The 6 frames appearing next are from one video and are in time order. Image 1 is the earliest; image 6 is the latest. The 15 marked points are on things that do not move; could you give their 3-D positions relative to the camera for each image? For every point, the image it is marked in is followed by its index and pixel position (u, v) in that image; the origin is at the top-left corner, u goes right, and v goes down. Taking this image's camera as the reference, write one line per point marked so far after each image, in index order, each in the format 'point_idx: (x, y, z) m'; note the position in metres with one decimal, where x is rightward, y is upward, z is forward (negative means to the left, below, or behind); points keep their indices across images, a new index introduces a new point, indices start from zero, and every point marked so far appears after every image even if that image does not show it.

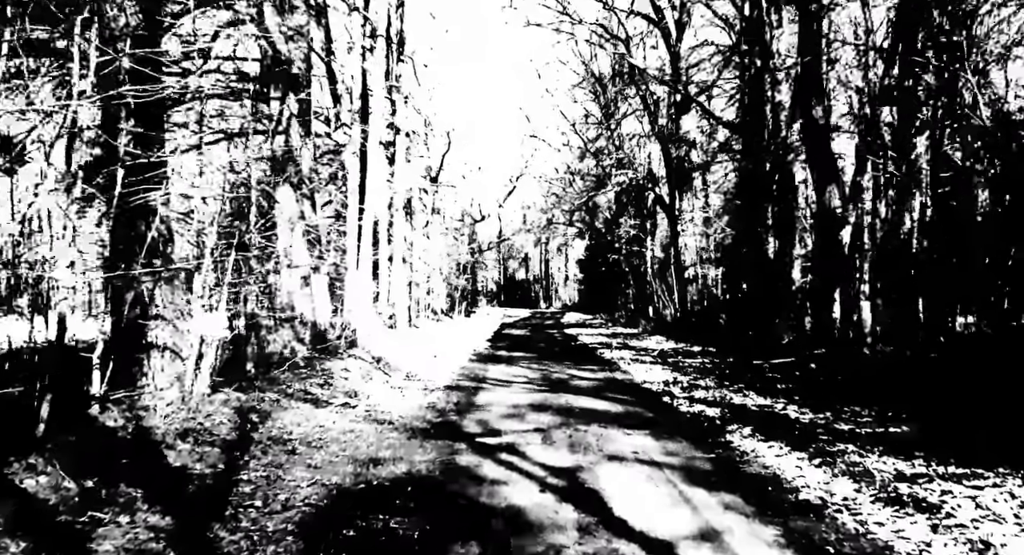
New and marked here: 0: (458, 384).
0: (-1.0, -2.1, +16.6) m
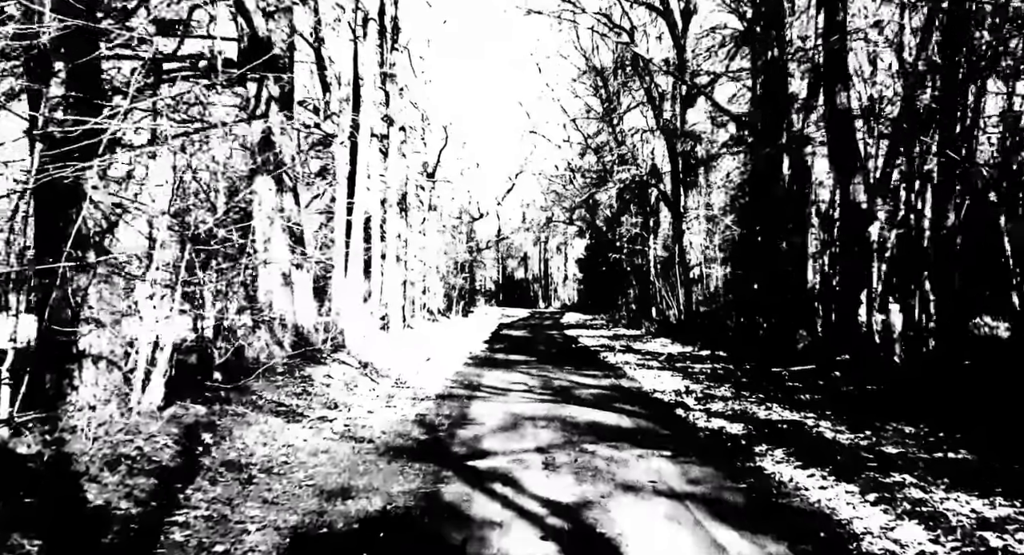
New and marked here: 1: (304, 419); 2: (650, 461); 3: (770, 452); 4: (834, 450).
0: (-1.1, -2.1, +15.2) m
1: (-2.7, -1.9, +11.0) m
2: (+1.5, -2.0, +9.2) m
3: (+2.8, -1.9, +9.2) m
4: (+3.5, -1.9, +9.2) m
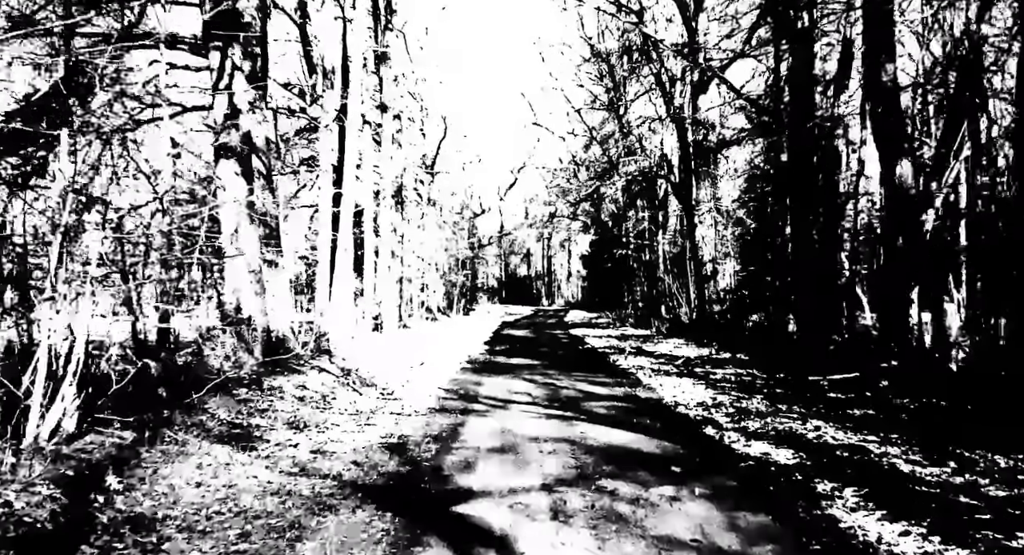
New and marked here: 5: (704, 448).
0: (-1.1, -2.0, +13.3) m
1: (-2.7, -1.8, +9.1) m
2: (+1.5, -2.0, +7.3) m
3: (+2.8, -1.9, +7.3) m
4: (+3.5, -1.8, +7.3) m
5: (+2.2, -2.0, +9.7) m
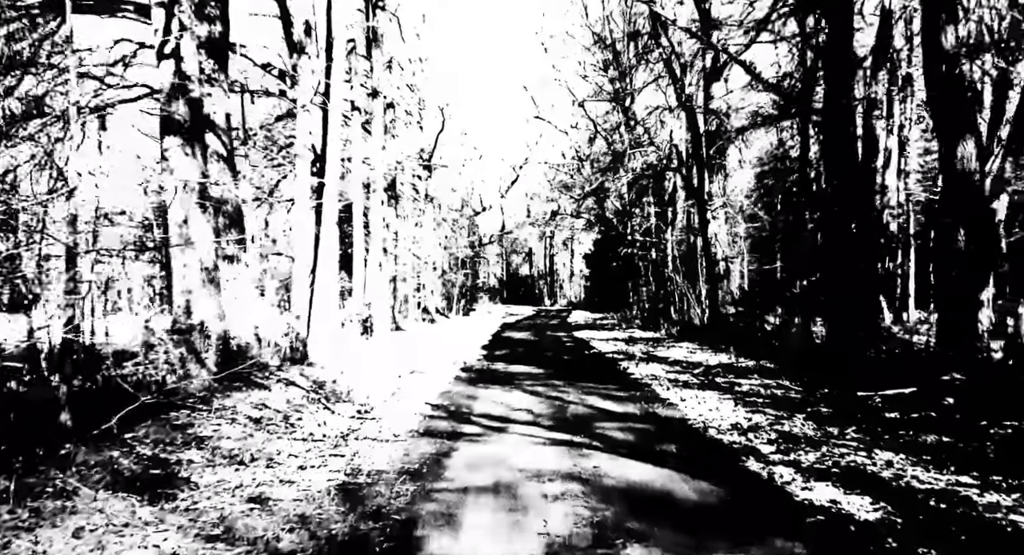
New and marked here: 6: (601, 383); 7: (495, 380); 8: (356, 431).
0: (-1.1, -2.0, +11.3) m
1: (-2.8, -1.8, +7.1) m
2: (+1.5, -2.0, +5.2) m
3: (+2.8, -1.8, +5.3) m
4: (+3.5, -1.8, +5.2) m
5: (+2.2, -1.9, +7.6) m
6: (+1.7, -2.1, +16.6) m
7: (-0.3, -2.1, +17.5) m
8: (-2.0, -1.9, +10.7) m
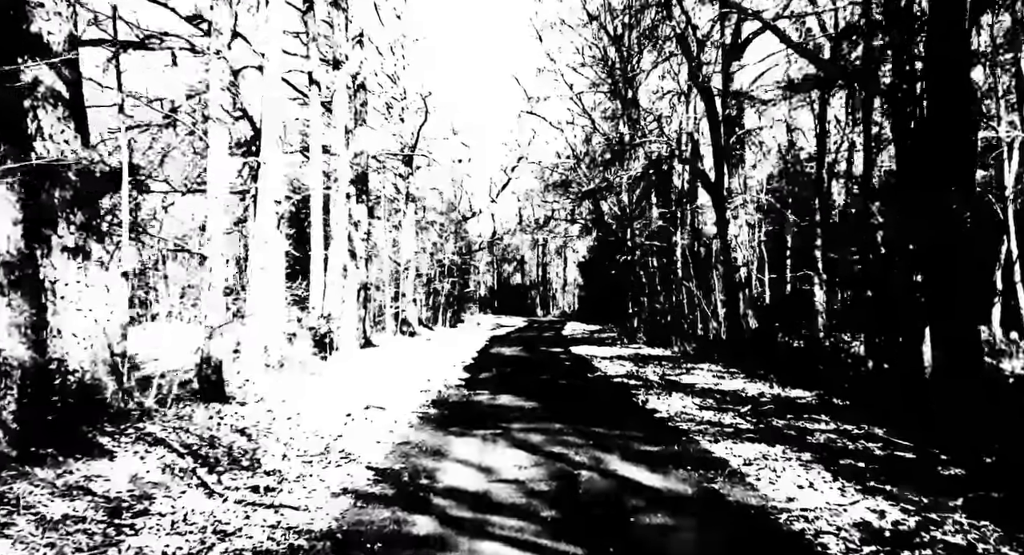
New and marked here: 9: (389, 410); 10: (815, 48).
0: (-1.3, -2.0, +7.0) m
1: (-2.9, -1.8, +2.8) m
2: (+1.4, -1.9, +0.9) m
3: (+2.7, -1.8, +1.0) m
4: (+3.4, -1.8, +1.0) m
5: (+2.0, -1.9, +3.3) m
6: (+1.5, -2.2, +12.3) m
7: (-0.6, -2.2, +13.2) m
8: (-2.1, -2.0, +6.3) m
9: (-2.1, -2.2, +14.1) m
10: (+6.4, +4.9, +17.7) m
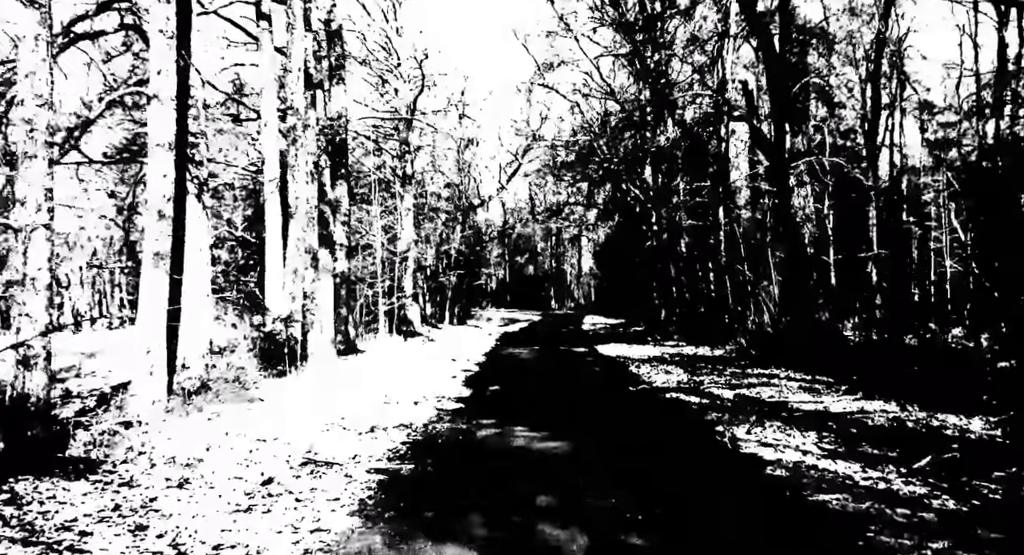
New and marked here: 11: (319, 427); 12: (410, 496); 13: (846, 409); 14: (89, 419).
0: (-1.2, -1.8, +1.9) m
1: (-2.9, -1.7, -2.3) m
2: (+1.4, -1.8, -4.2) m
3: (+2.7, -1.6, -4.1) m
4: (+3.4, -1.6, -4.2) m
5: (+2.1, -1.7, -1.8) m
6: (+1.7, -1.9, +7.2) m
7: (-0.4, -2.0, +8.1) m
8: (-2.0, -1.8, +1.3) m
9: (-1.9, -2.0, +9.1) m
10: (+6.5, +5.3, +12.4) m
11: (-2.6, -2.0, +11.3) m
12: (-0.9, -2.0, +7.1) m
13: (+4.7, -1.9, +12.1) m
14: (-5.2, -1.7, +10.3) m
